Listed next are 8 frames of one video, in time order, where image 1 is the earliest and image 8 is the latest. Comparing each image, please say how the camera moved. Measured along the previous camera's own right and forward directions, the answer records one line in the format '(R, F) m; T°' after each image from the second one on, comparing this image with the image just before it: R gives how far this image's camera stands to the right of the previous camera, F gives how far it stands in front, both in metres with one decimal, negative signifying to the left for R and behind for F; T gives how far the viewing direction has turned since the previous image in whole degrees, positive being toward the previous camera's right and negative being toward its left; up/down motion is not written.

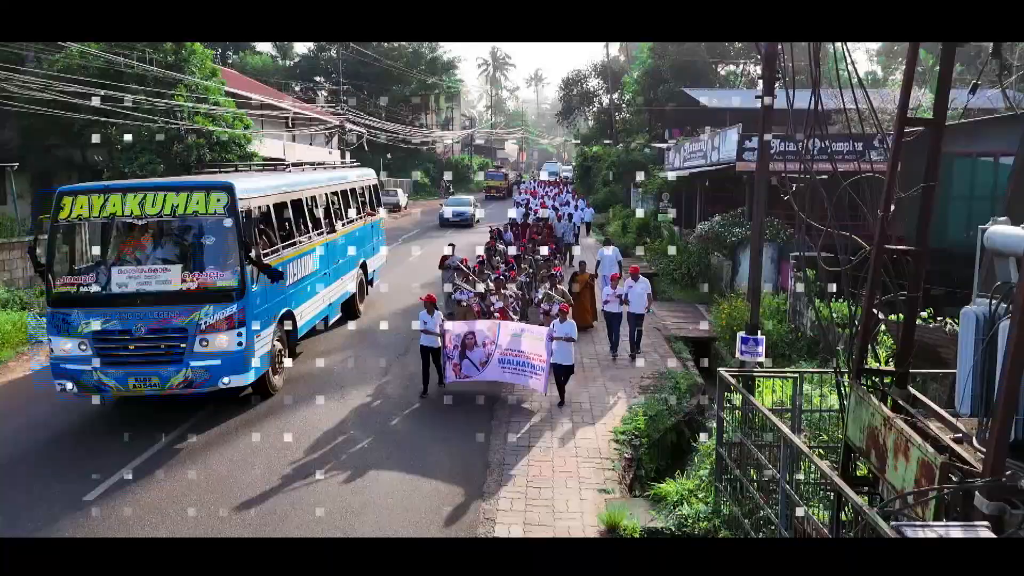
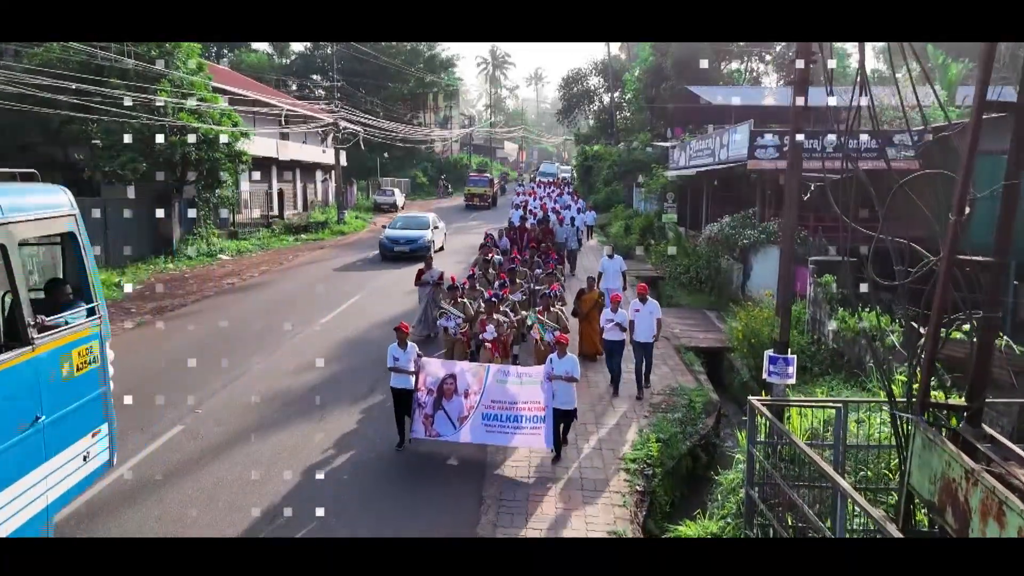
(0.0, +0.8) m; 0°
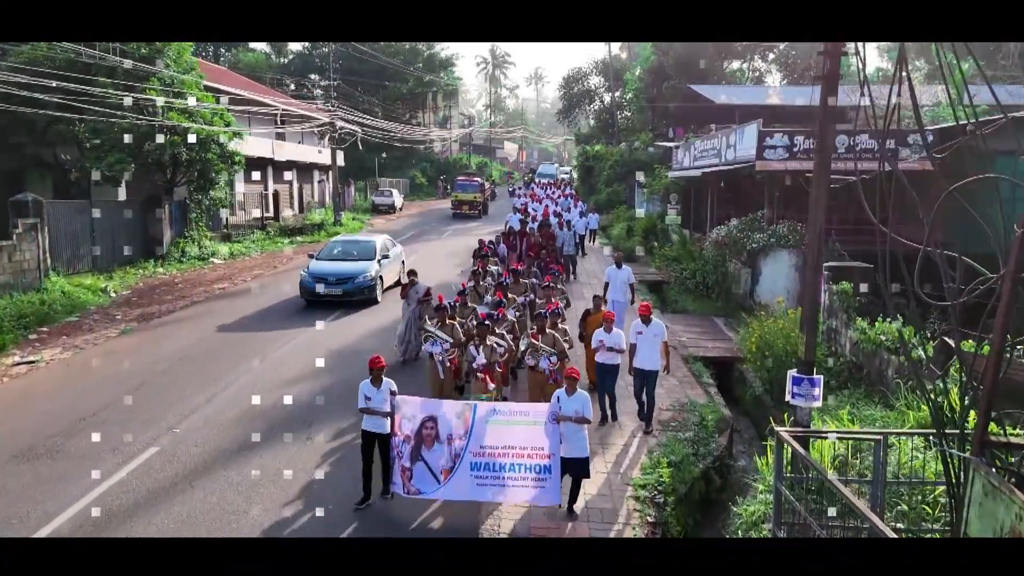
(0.0, +0.5) m; 0°
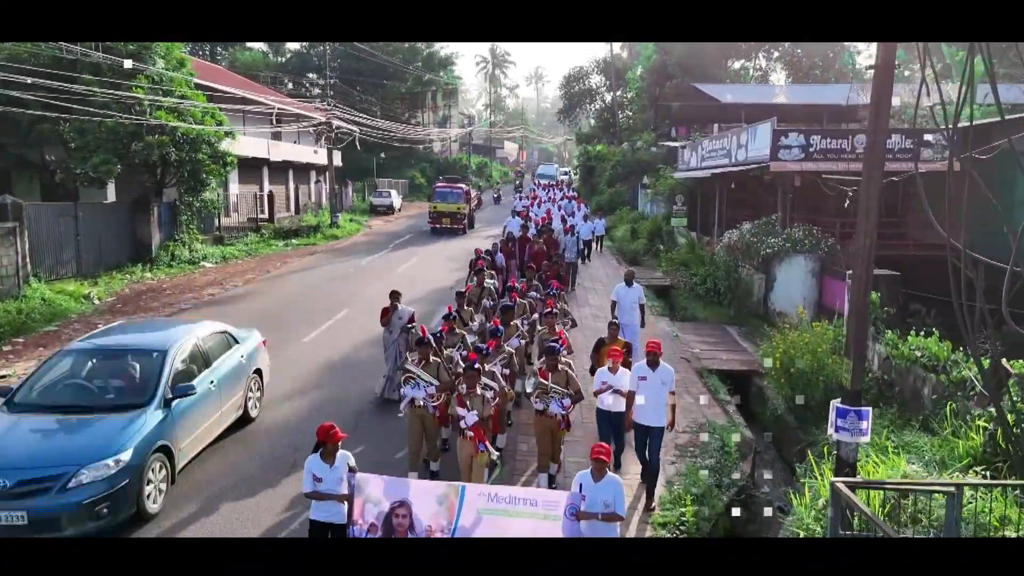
(0.0, +0.7) m; 0°
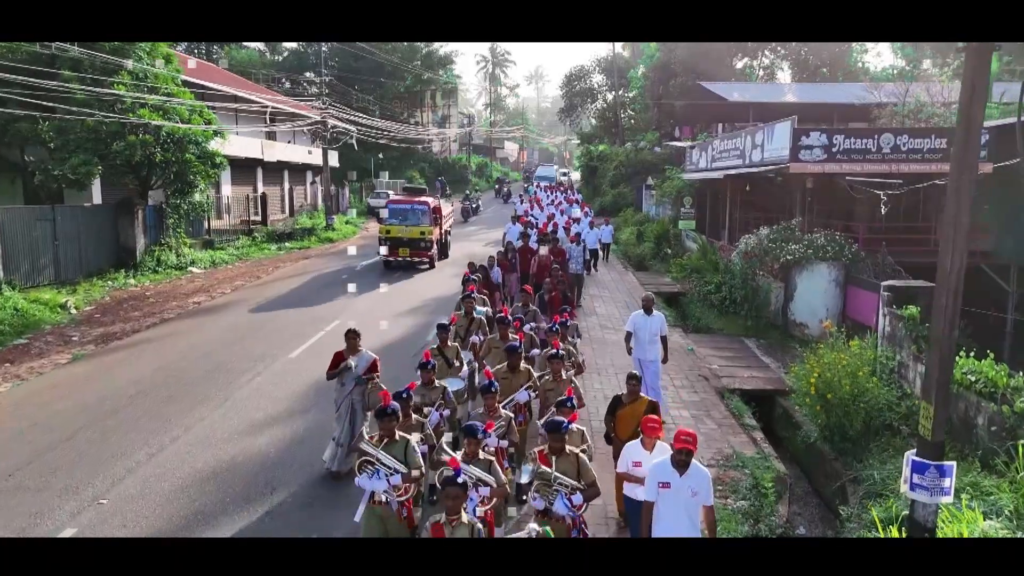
(-0.1, +0.8) m; 0°
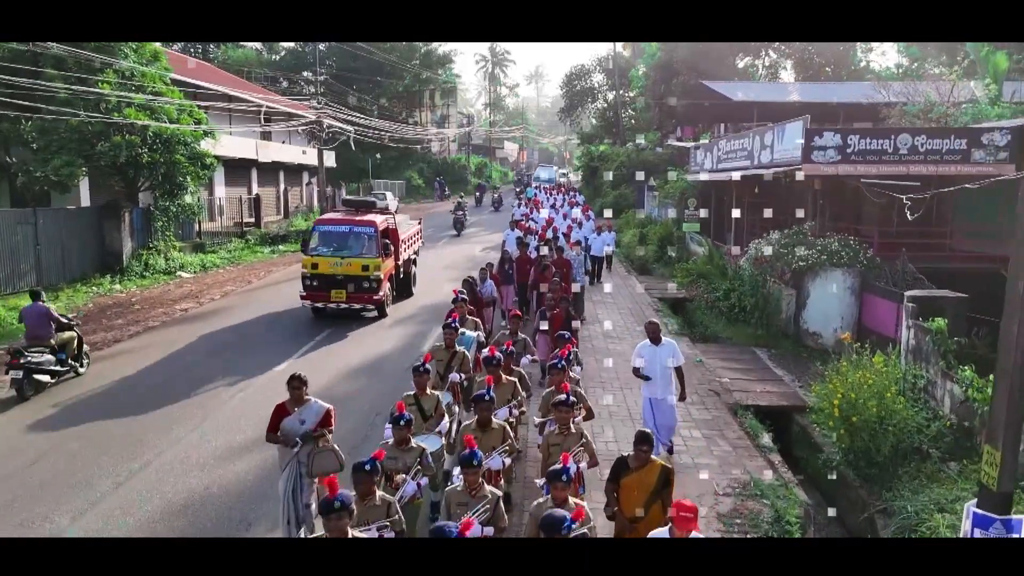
(0.0, +0.6) m; 0°
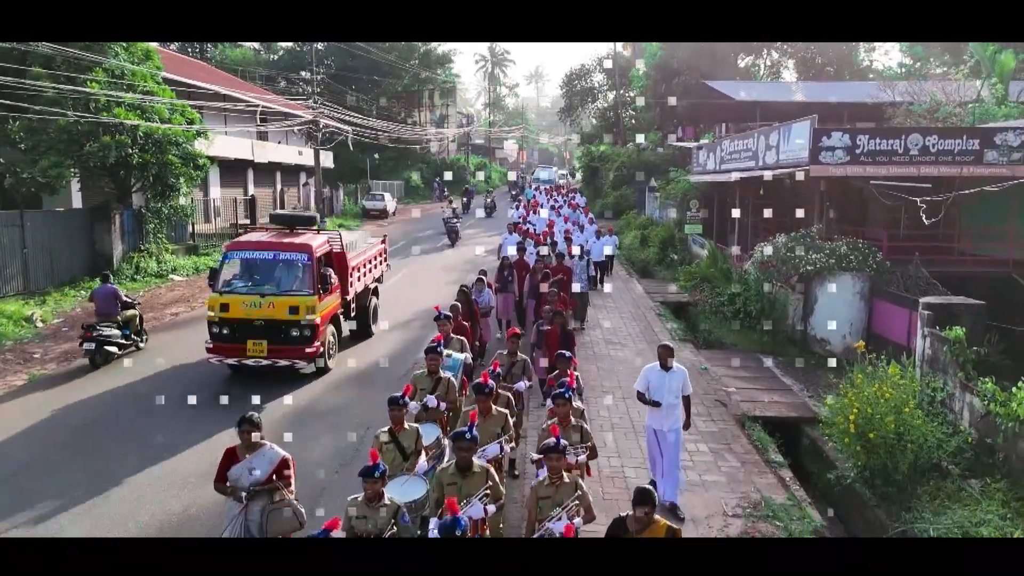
(0.0, +0.4) m; 0°
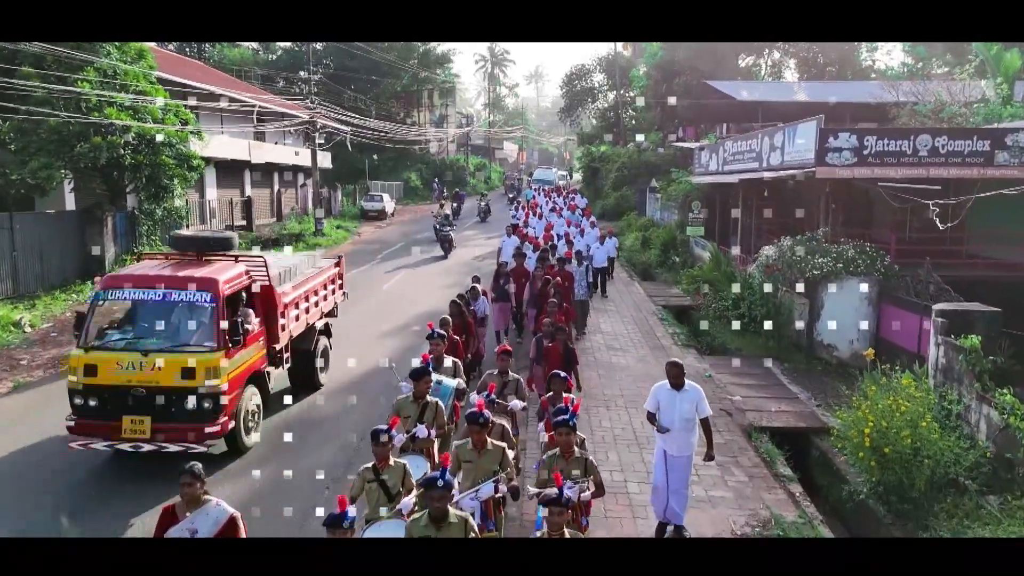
(0.0, +0.3) m; 0°
